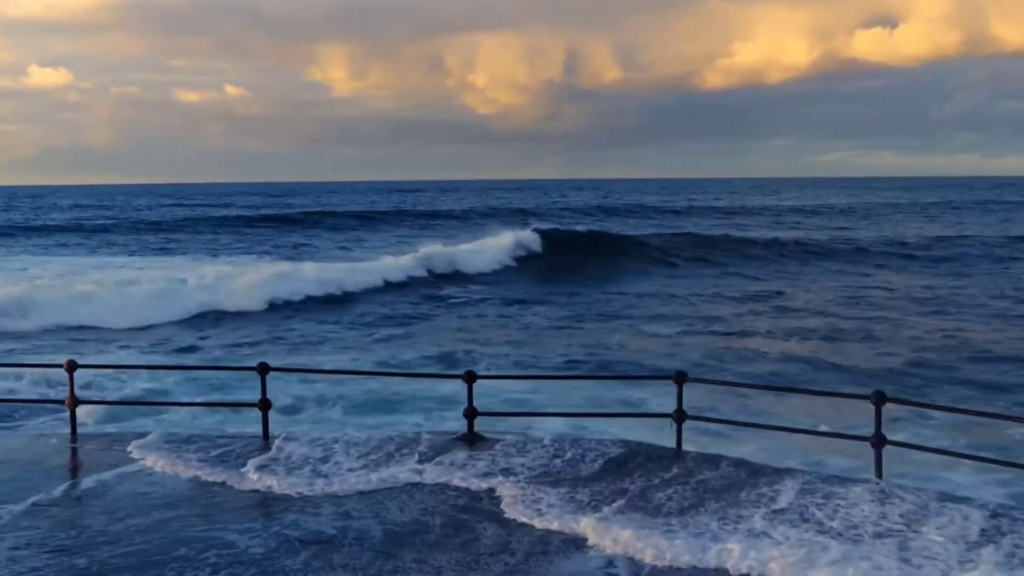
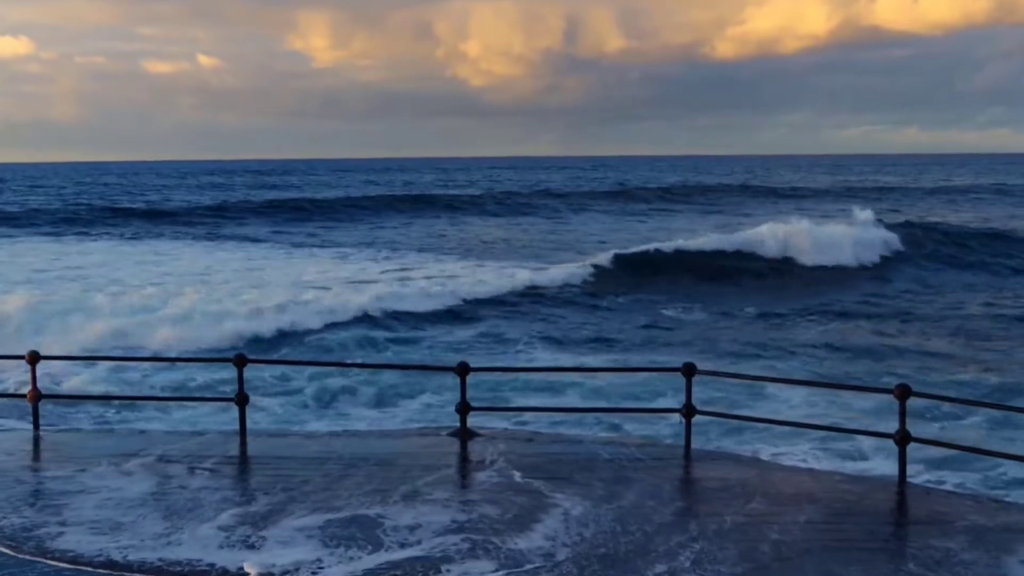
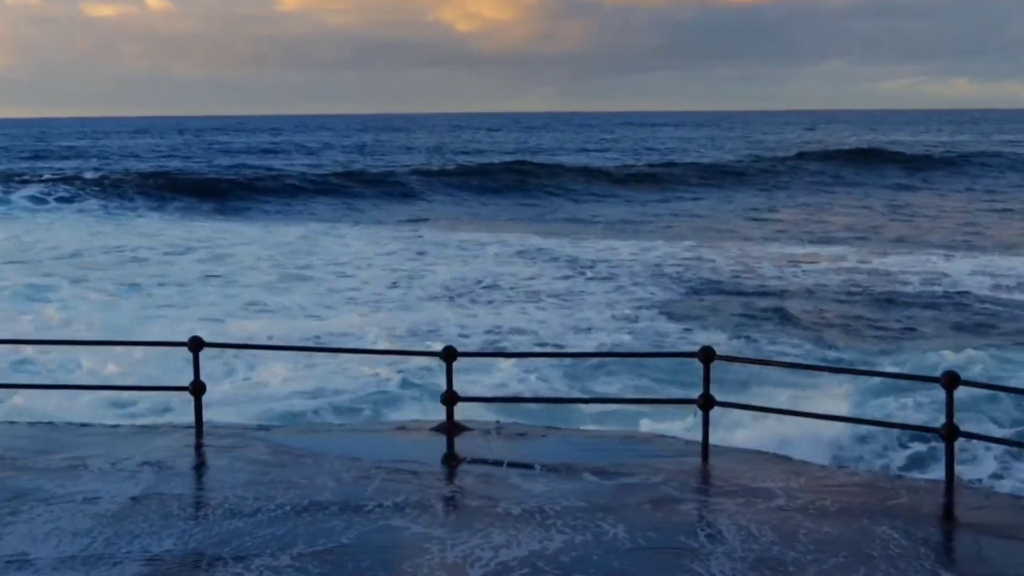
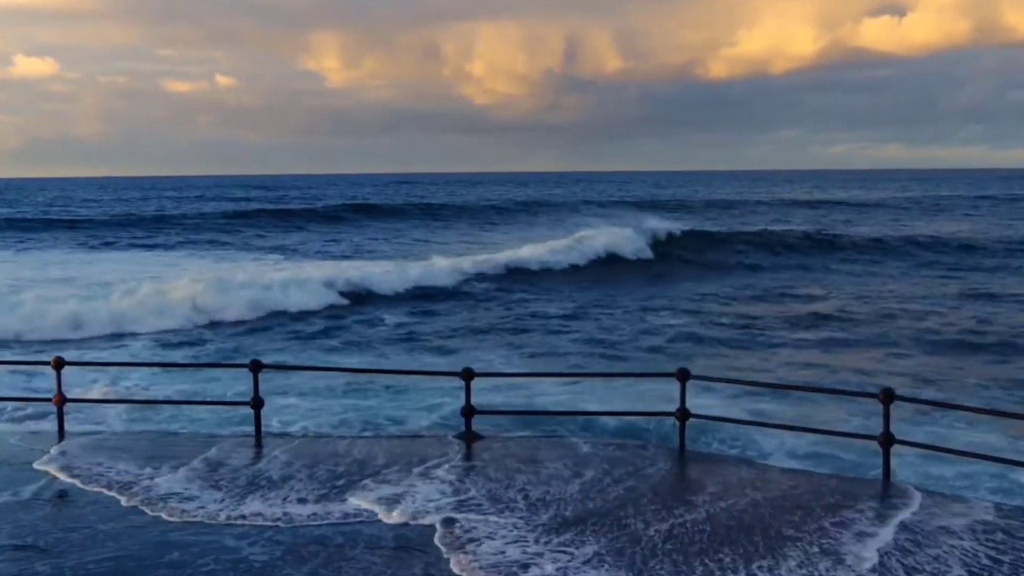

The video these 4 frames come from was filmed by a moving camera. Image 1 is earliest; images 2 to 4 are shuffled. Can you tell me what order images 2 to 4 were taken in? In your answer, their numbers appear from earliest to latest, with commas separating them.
4, 2, 3
